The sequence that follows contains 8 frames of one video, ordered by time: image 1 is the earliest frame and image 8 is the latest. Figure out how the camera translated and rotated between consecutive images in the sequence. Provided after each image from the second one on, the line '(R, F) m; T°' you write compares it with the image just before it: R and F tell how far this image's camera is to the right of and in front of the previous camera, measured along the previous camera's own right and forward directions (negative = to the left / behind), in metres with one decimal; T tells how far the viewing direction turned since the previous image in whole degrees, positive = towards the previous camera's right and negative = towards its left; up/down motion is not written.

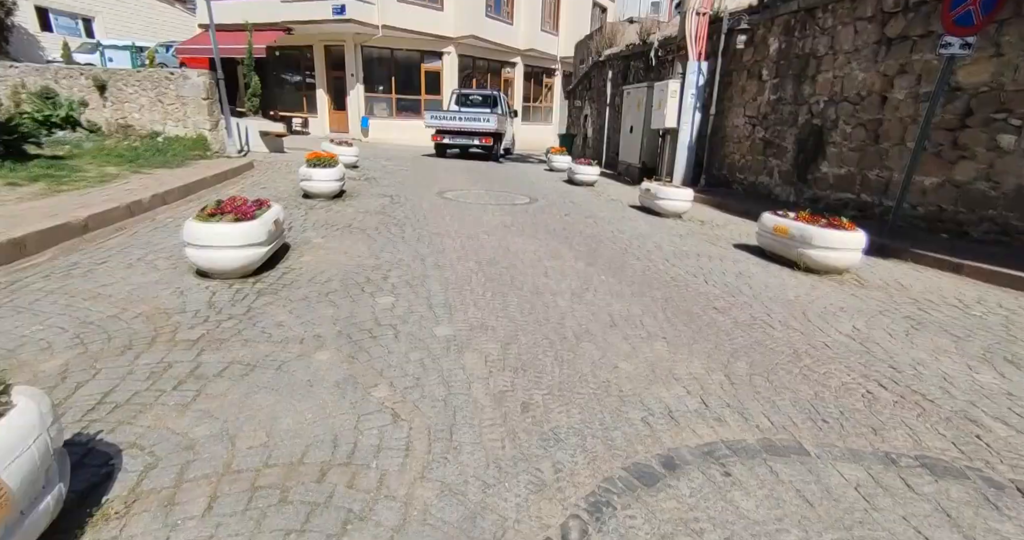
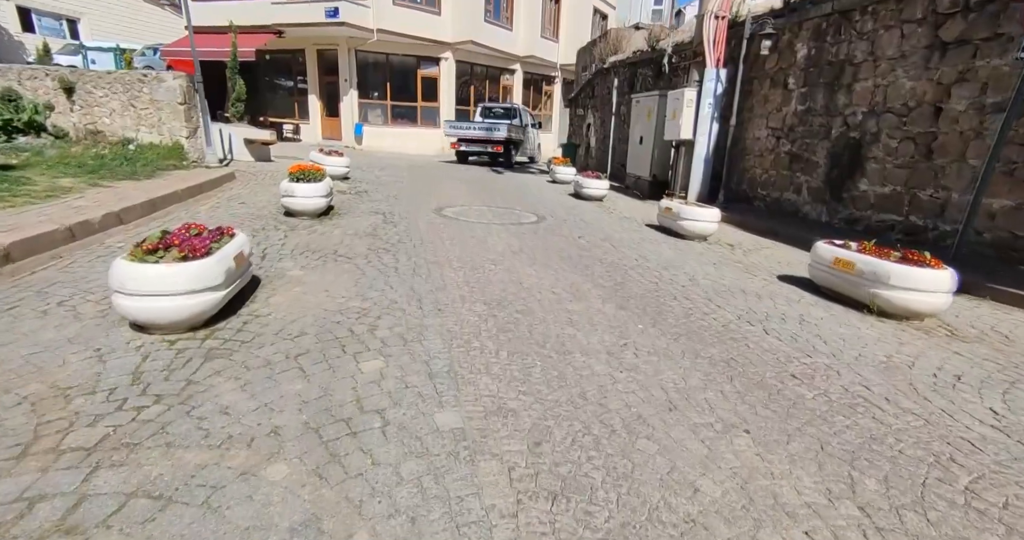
(-0.2, +0.9) m; +1°
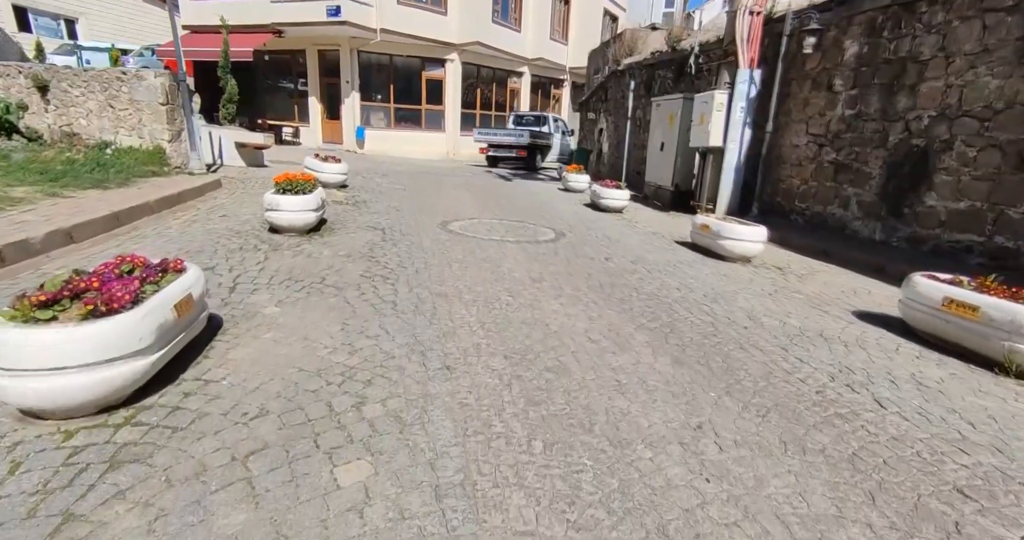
(-0.2, +1.0) m; 0°
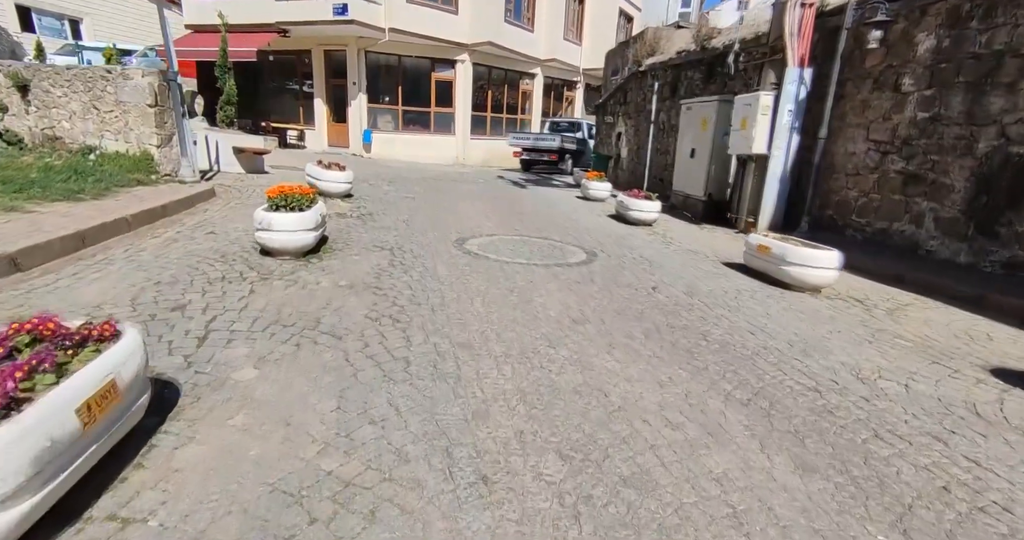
(-0.3, +1.0) m; -1°
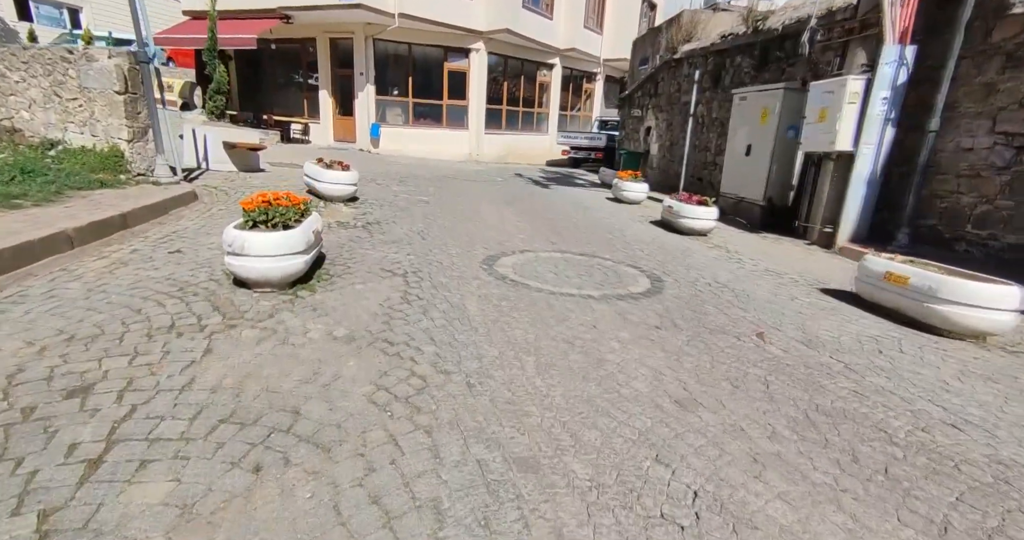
(-0.4, +1.5) m; -1°
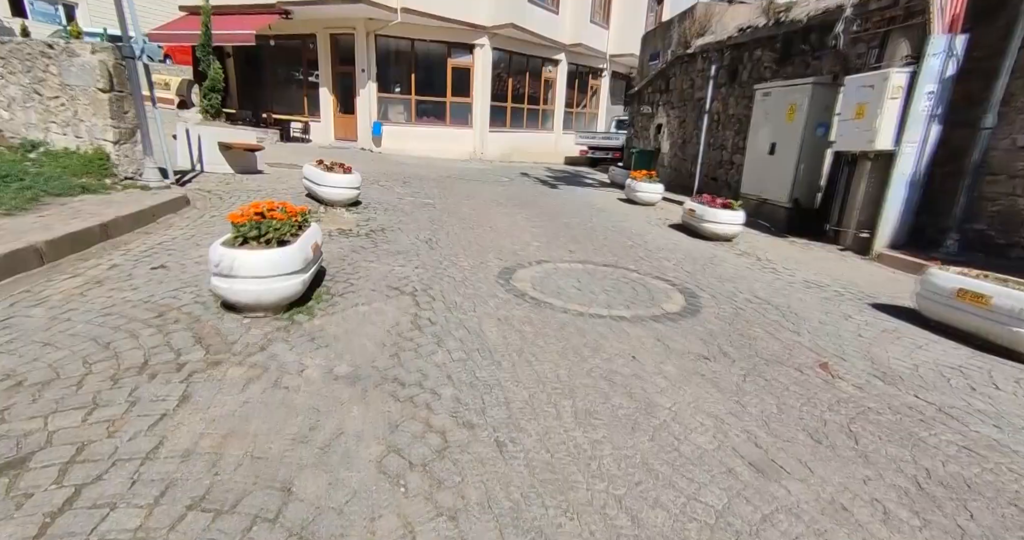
(-0.2, +0.5) m; 0°
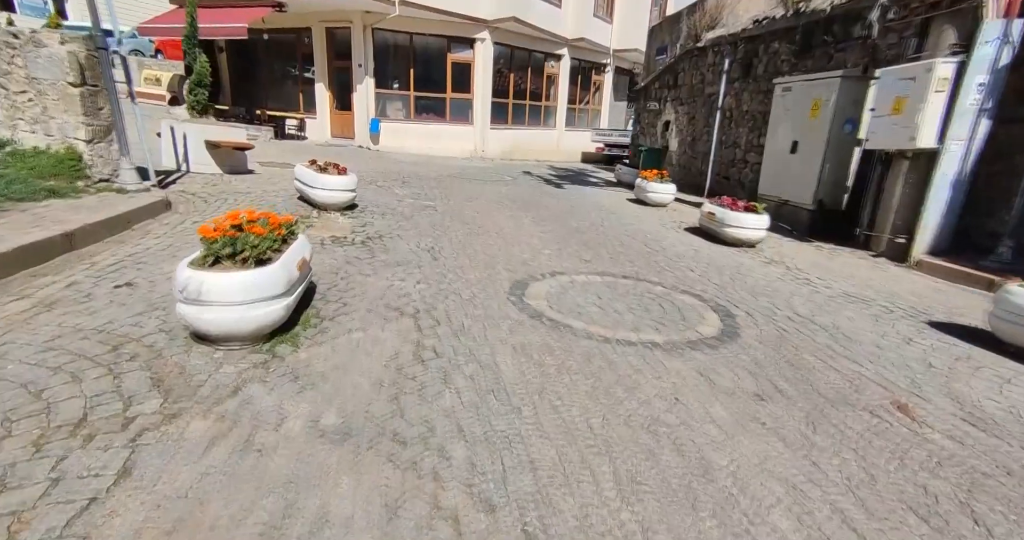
(-0.1, +0.6) m; 0°
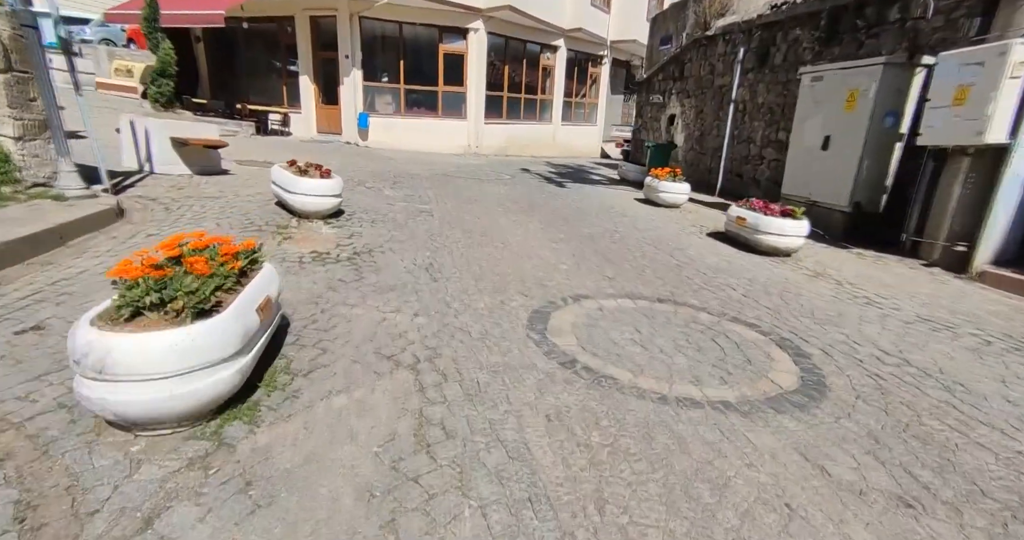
(-0.2, +0.9) m; +1°
